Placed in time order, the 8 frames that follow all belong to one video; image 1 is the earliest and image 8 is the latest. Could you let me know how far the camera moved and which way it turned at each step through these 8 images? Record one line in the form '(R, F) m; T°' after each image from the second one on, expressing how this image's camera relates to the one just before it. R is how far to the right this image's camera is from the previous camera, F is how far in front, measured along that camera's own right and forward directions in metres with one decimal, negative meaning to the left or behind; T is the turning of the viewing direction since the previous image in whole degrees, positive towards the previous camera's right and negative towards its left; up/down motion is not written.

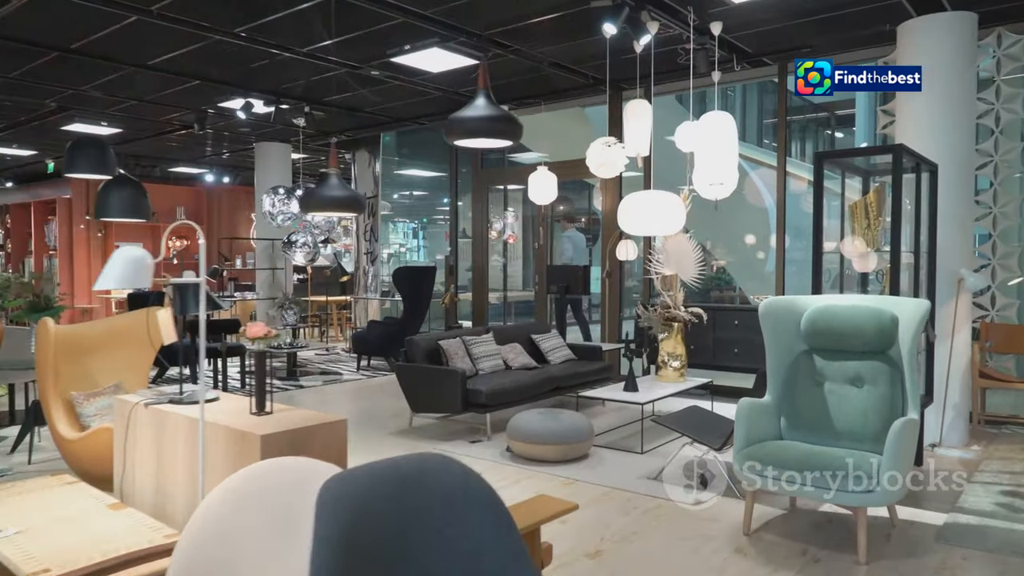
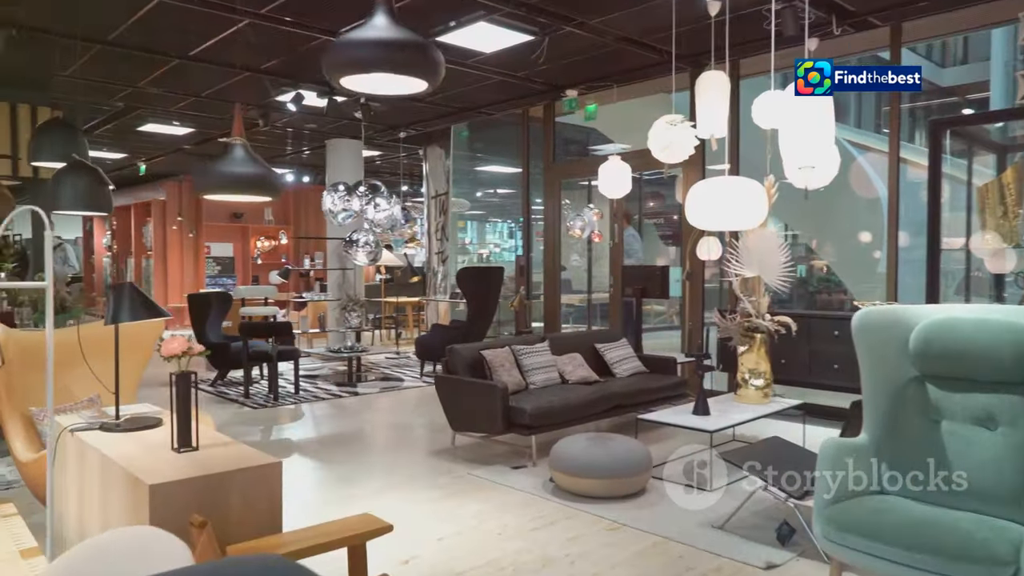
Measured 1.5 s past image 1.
(+0.3, +0.7) m; -8°
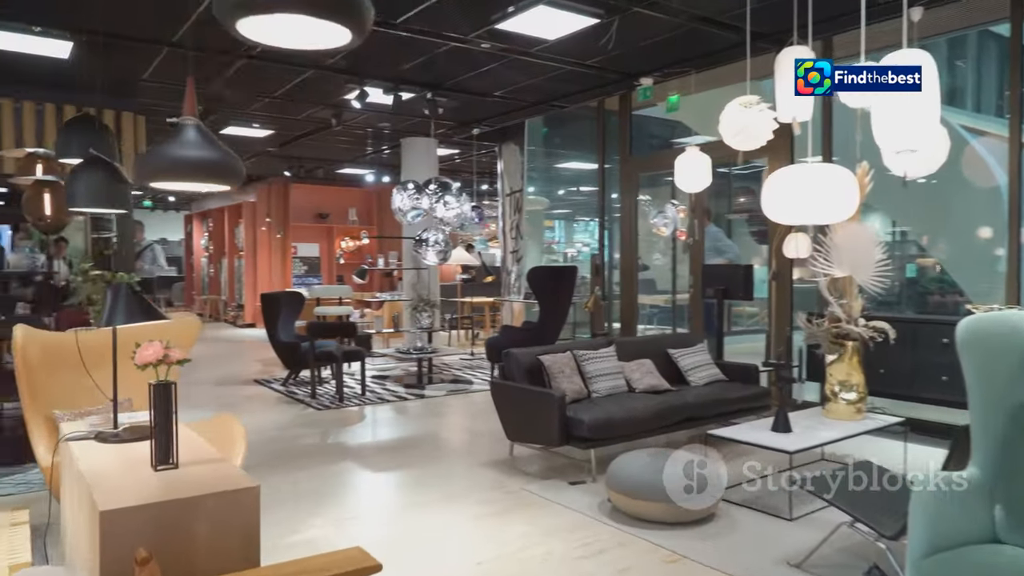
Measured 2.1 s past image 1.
(+0.2, +0.3) m; -7°
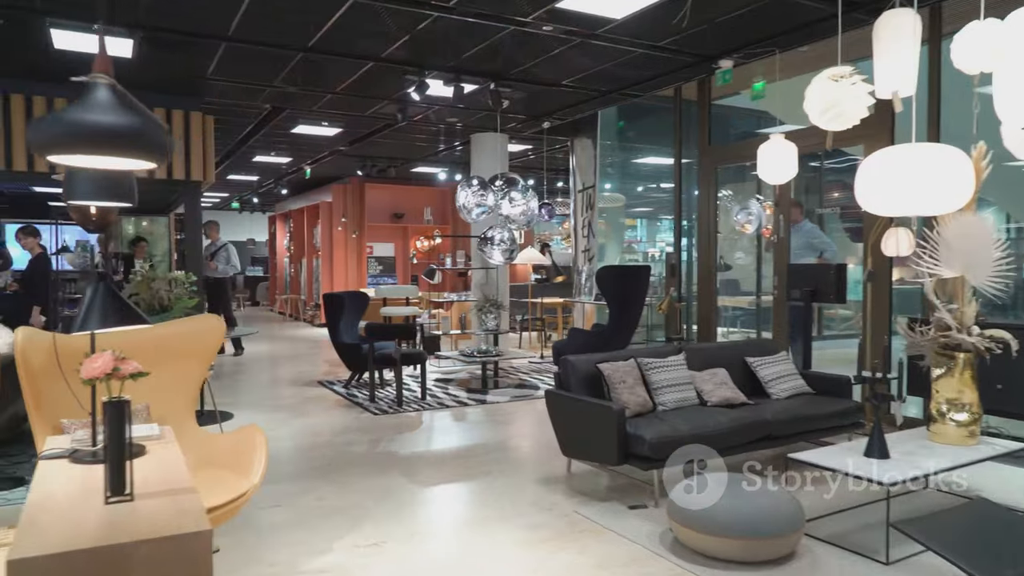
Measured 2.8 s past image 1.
(+0.2, +0.4) m; -6°
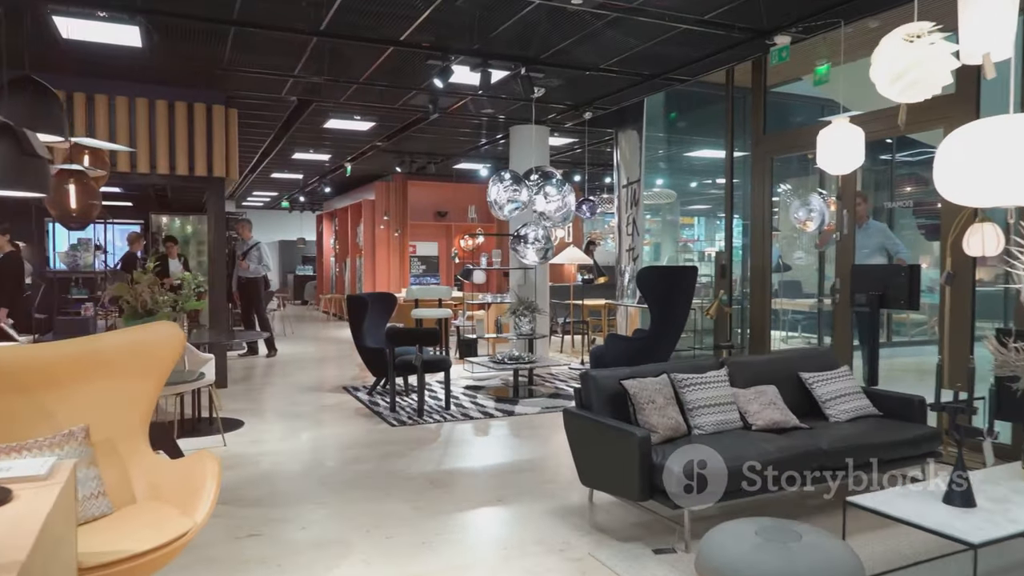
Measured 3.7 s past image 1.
(+0.2, +0.5) m; -4°
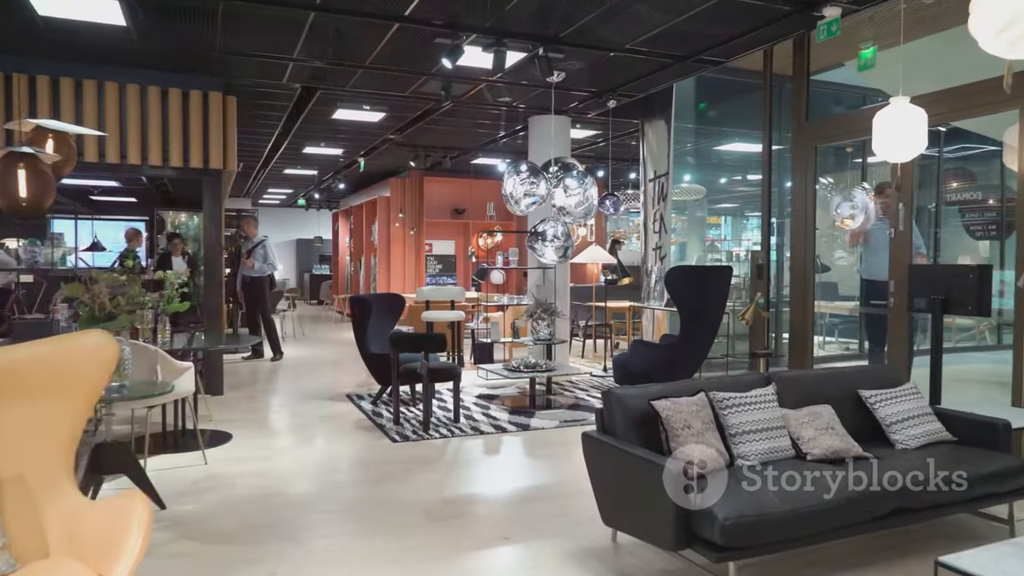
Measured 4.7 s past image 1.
(+0.1, +0.6) m; -2°
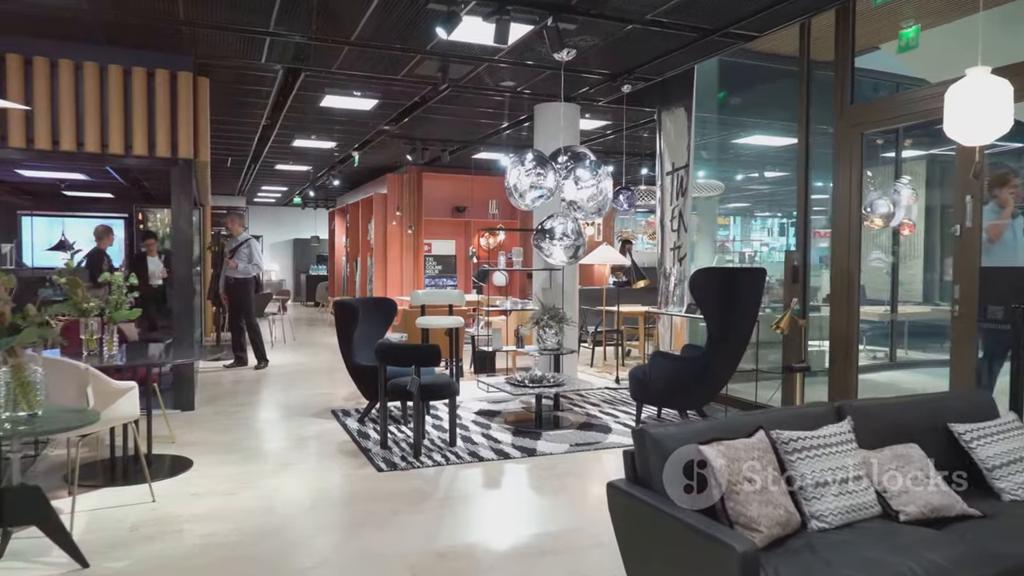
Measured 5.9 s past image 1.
(0.0, +0.7) m; 0°
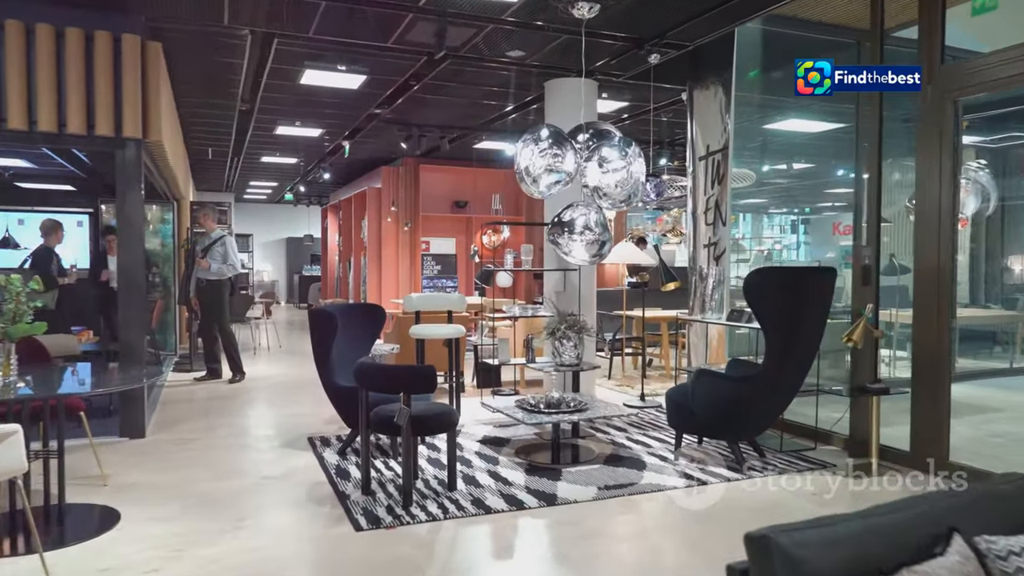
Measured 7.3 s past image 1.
(-0.1, +1.0) m; 0°
